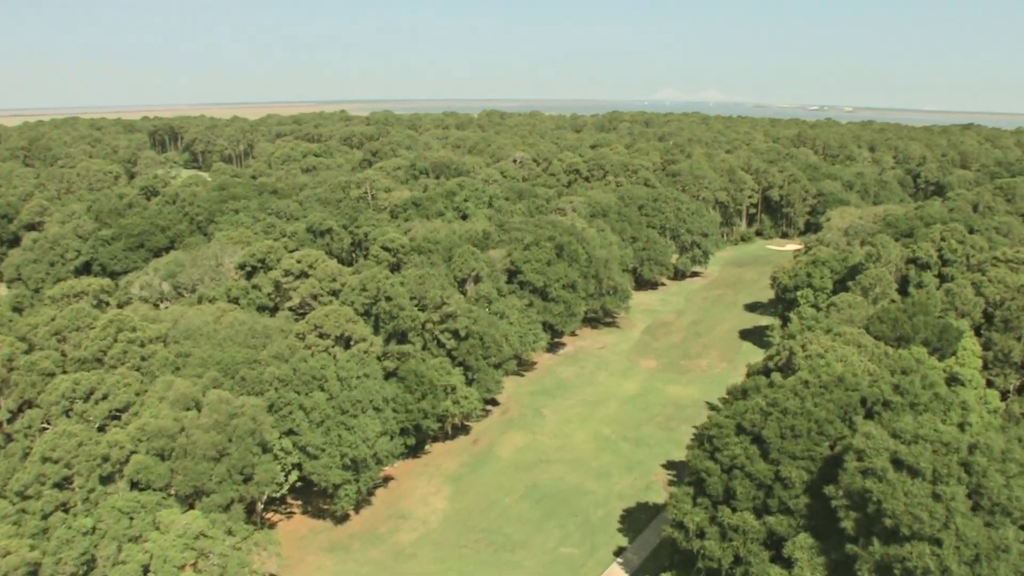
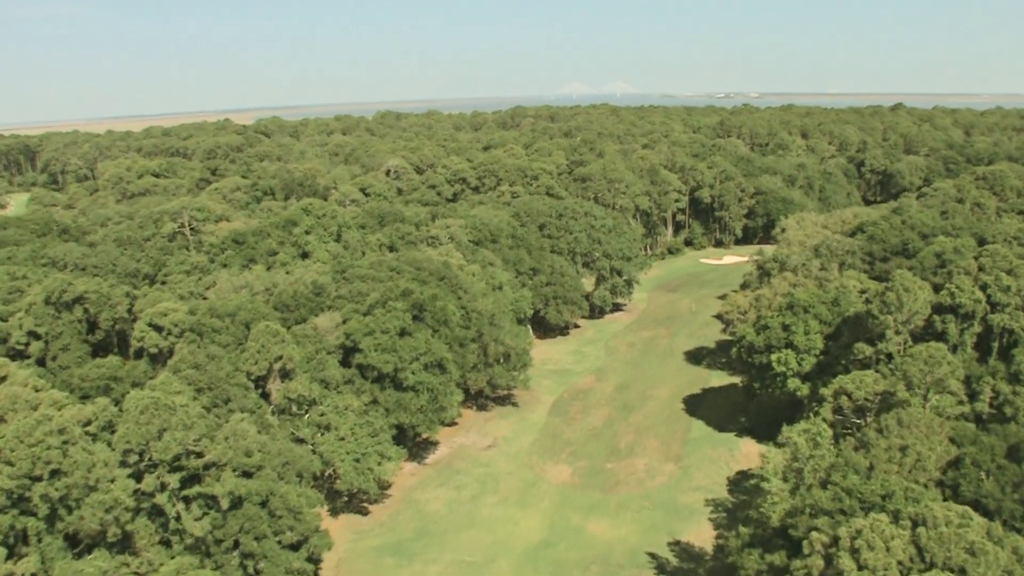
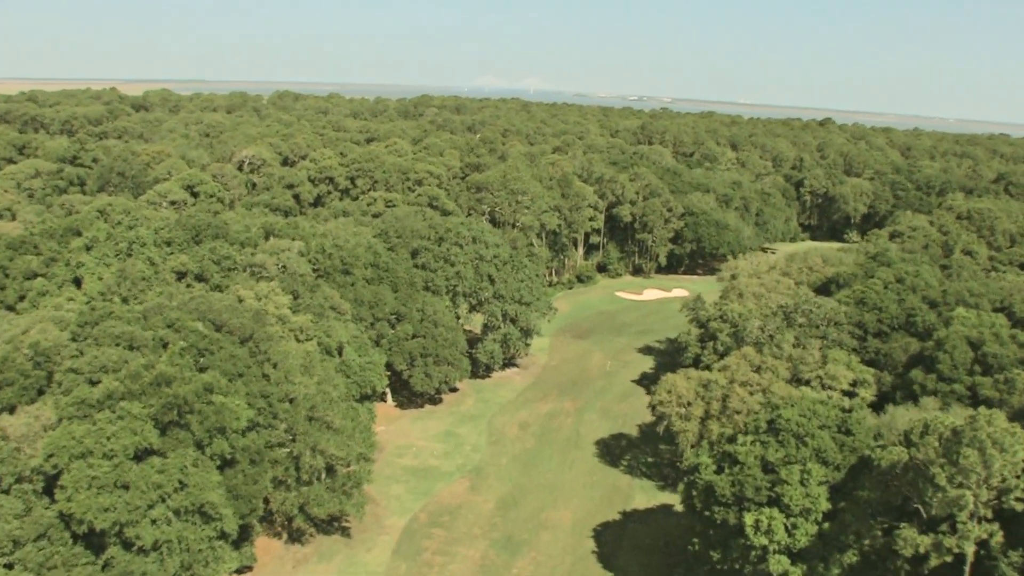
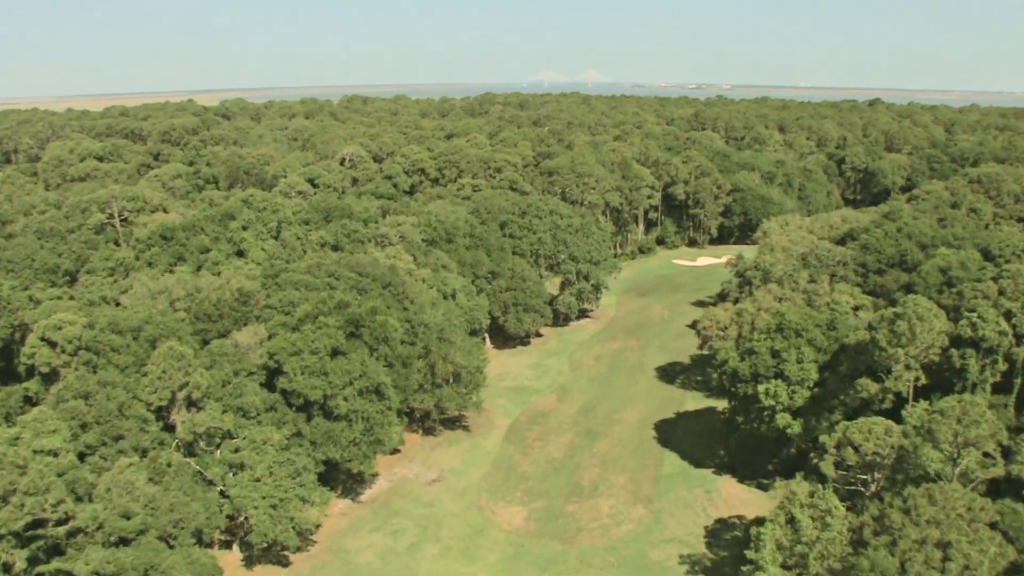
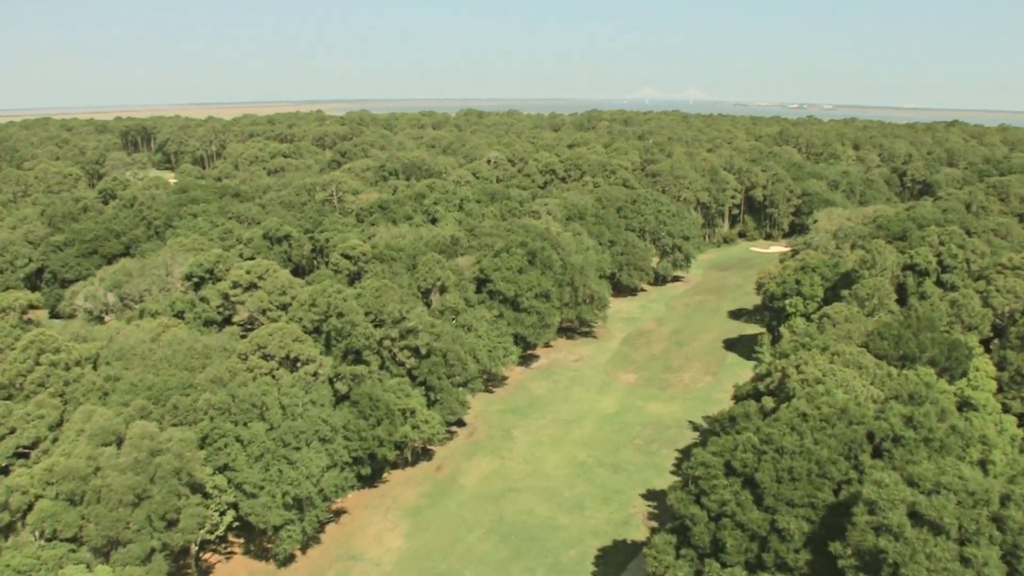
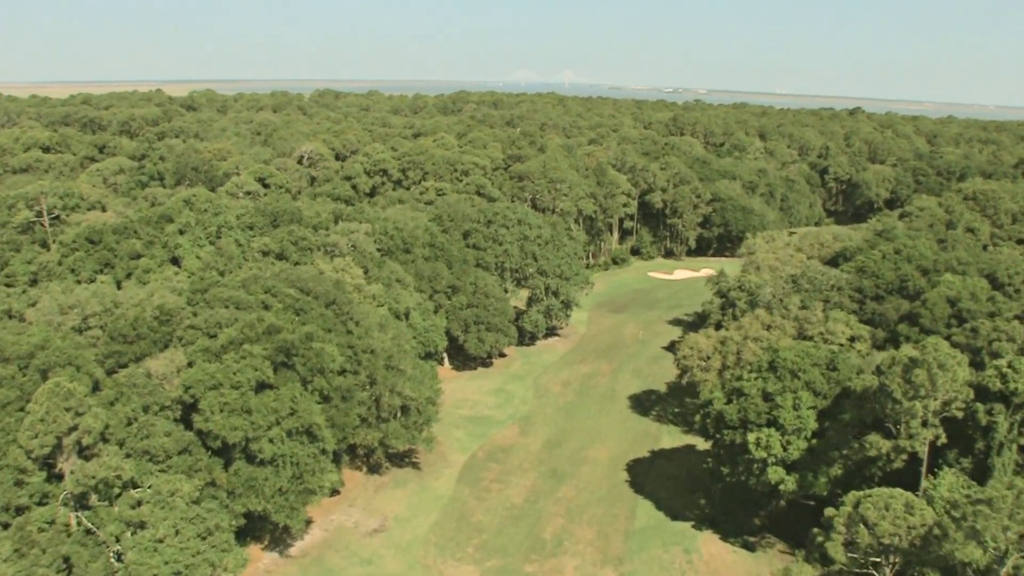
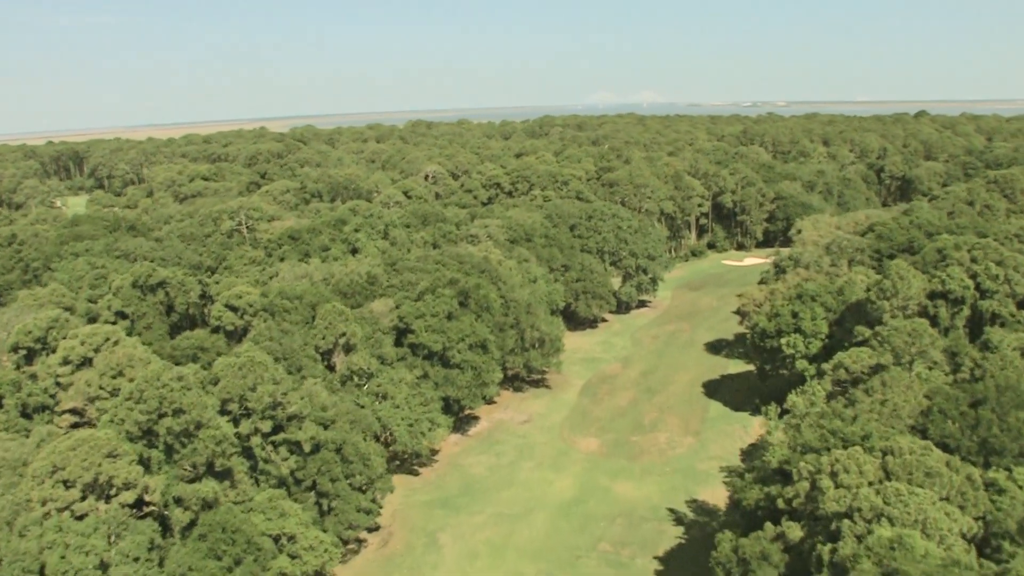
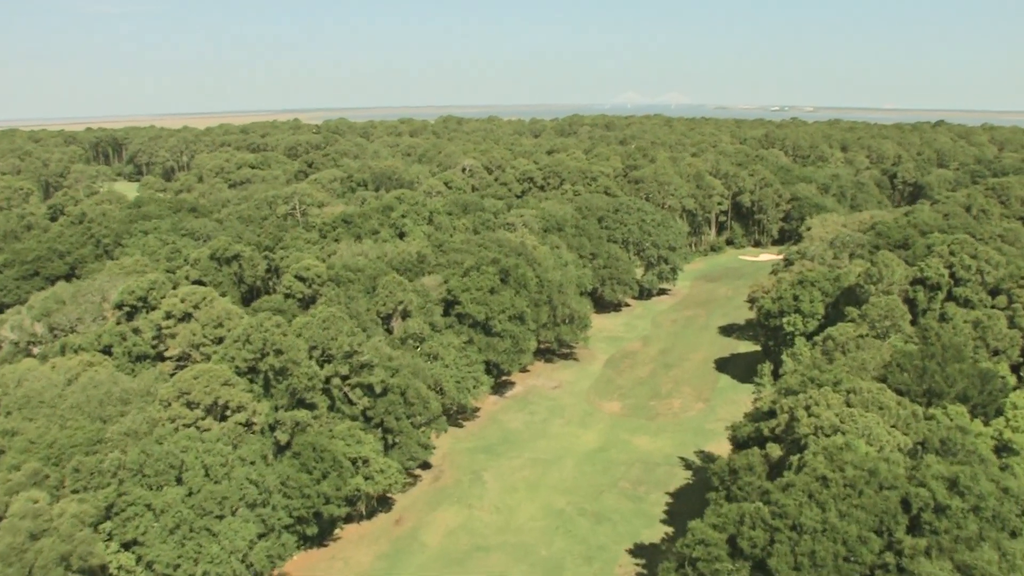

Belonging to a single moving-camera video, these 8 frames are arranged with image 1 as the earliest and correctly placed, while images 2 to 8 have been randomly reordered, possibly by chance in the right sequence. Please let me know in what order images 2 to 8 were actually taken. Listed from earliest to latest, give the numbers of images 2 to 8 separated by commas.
5, 8, 7, 2, 4, 6, 3
